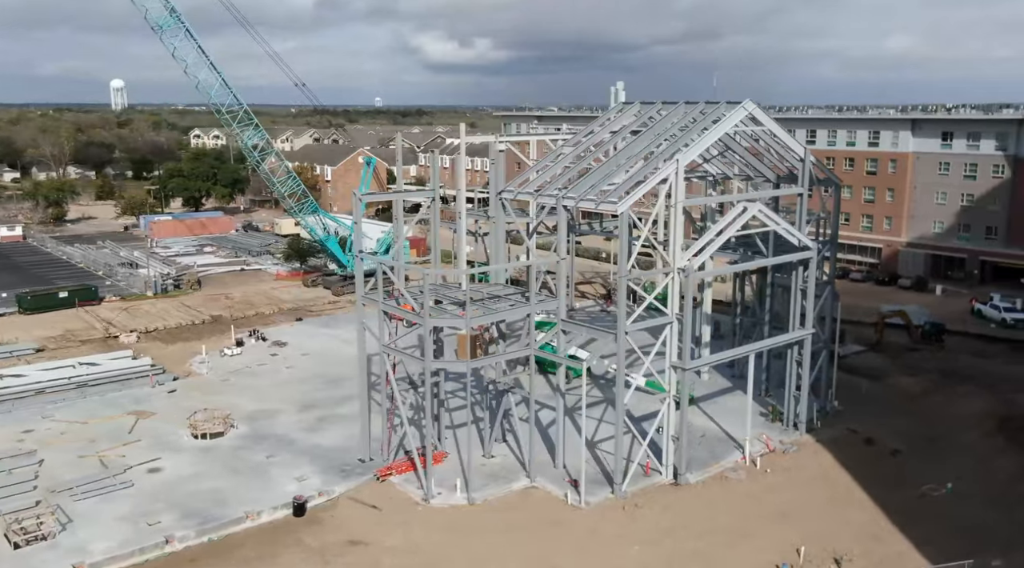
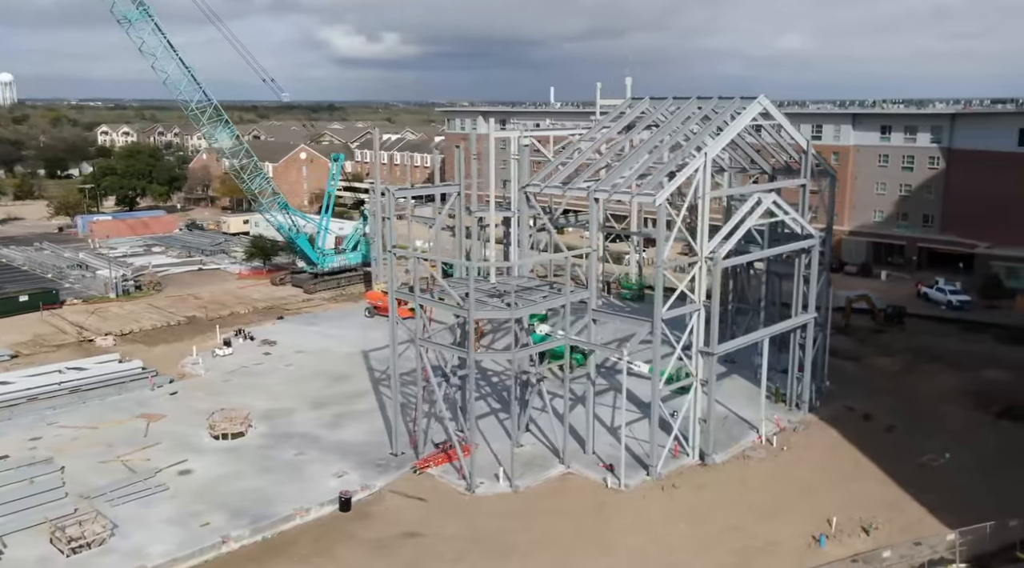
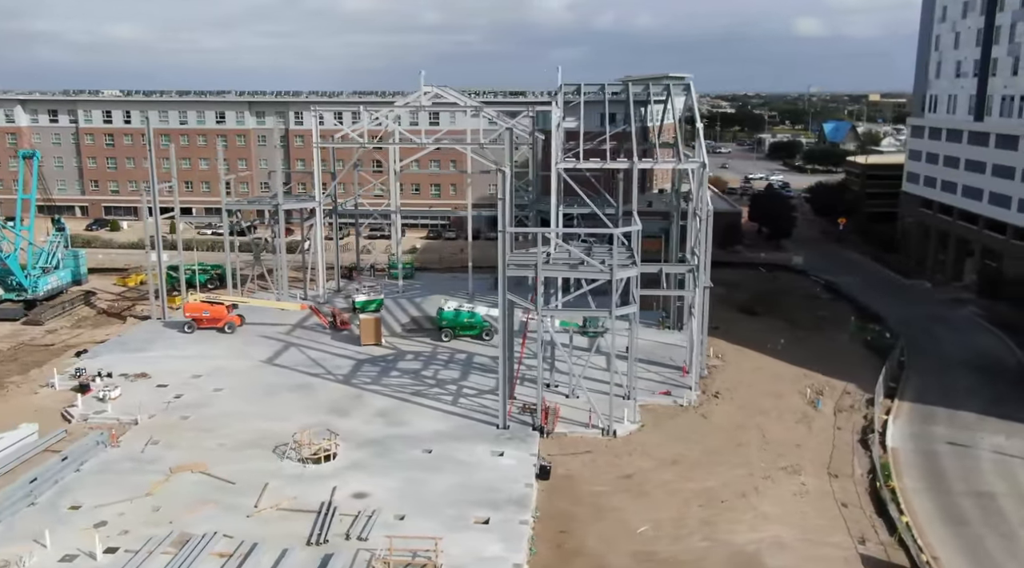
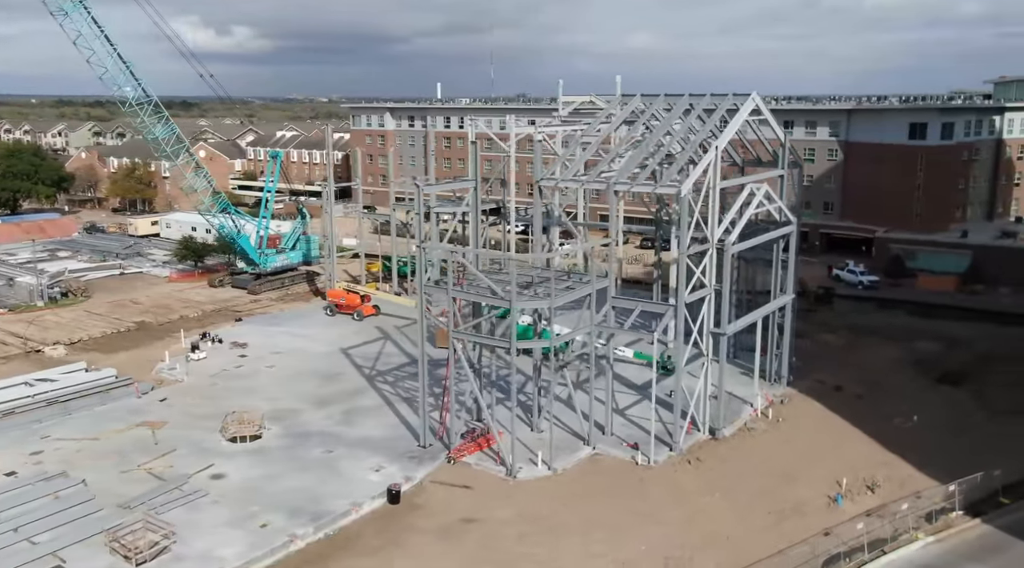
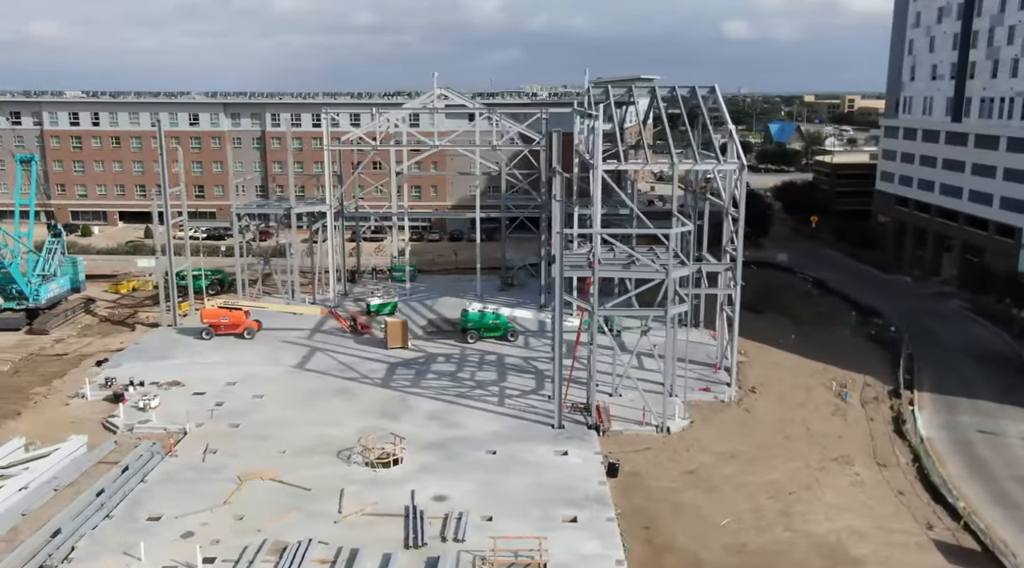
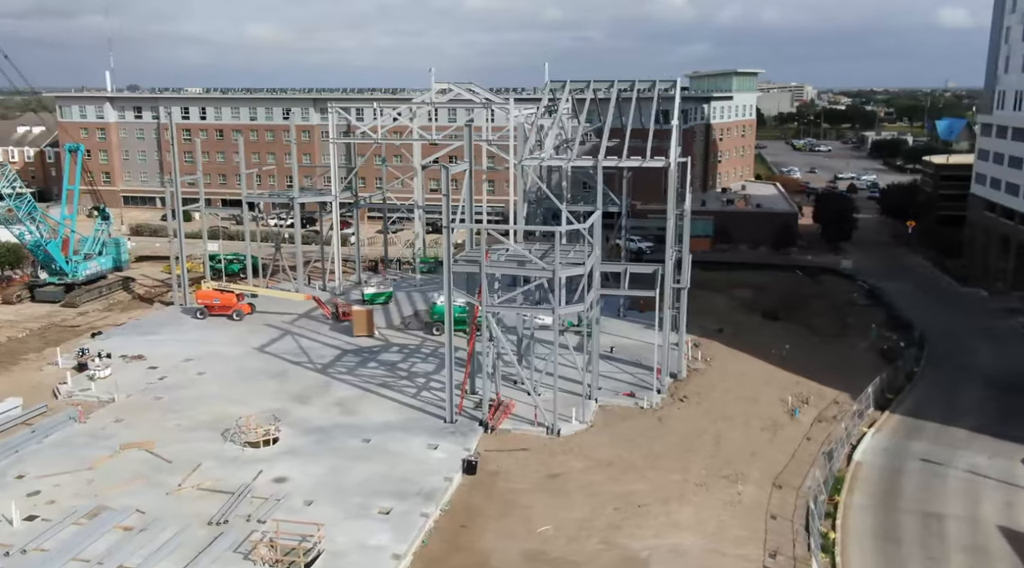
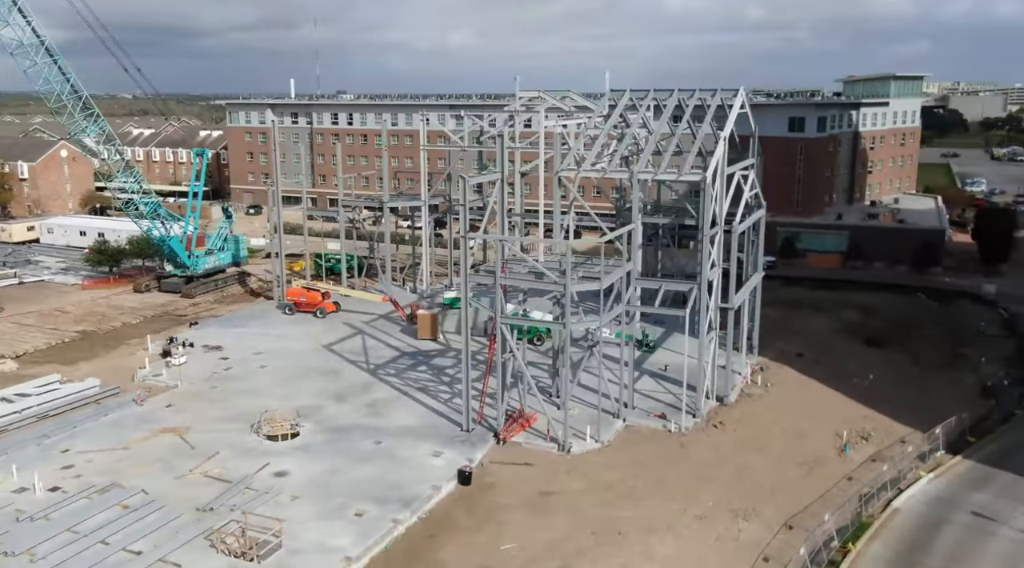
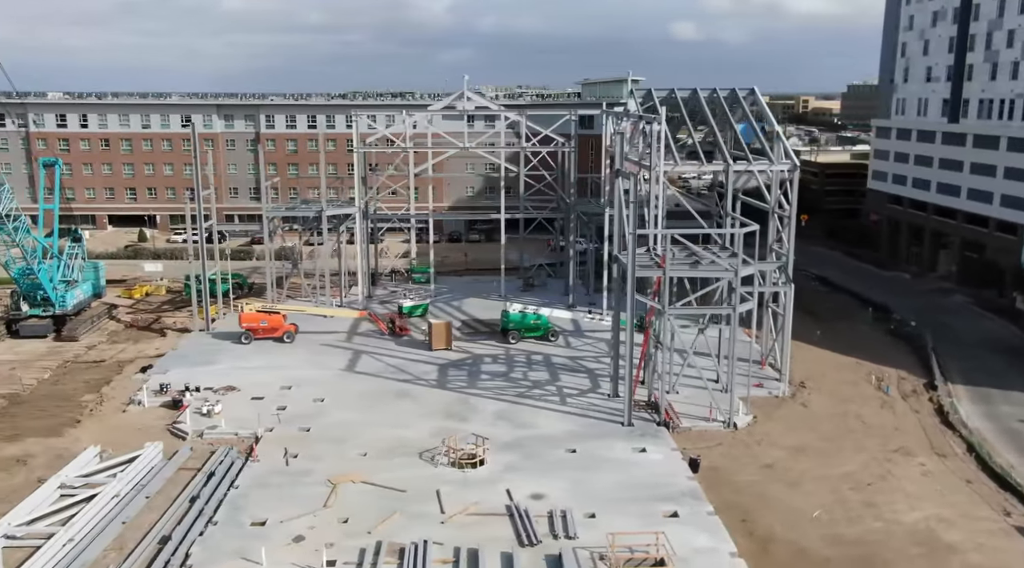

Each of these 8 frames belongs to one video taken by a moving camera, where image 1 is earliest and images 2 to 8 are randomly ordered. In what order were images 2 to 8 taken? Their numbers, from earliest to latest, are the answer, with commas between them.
2, 4, 7, 6, 3, 5, 8
